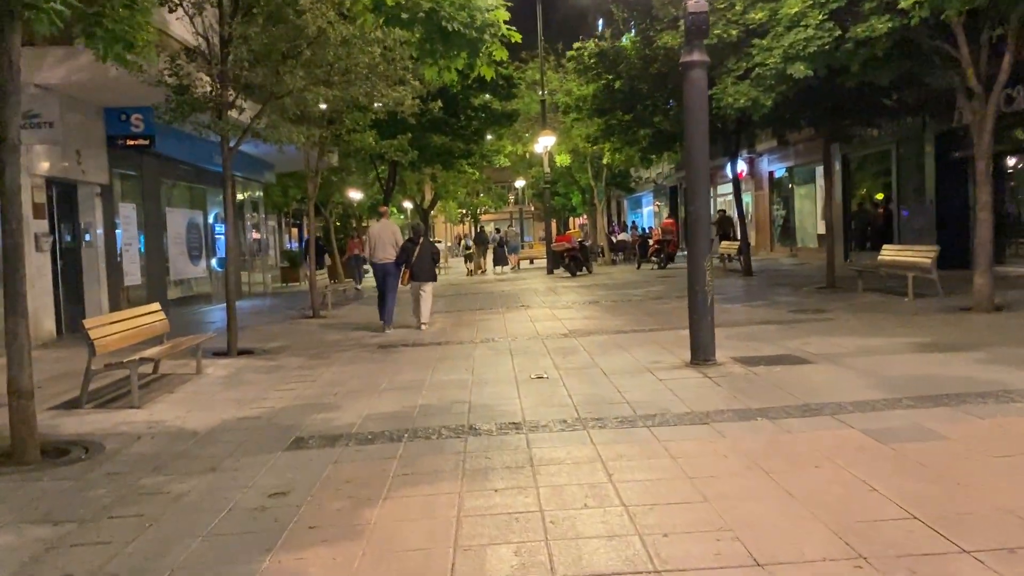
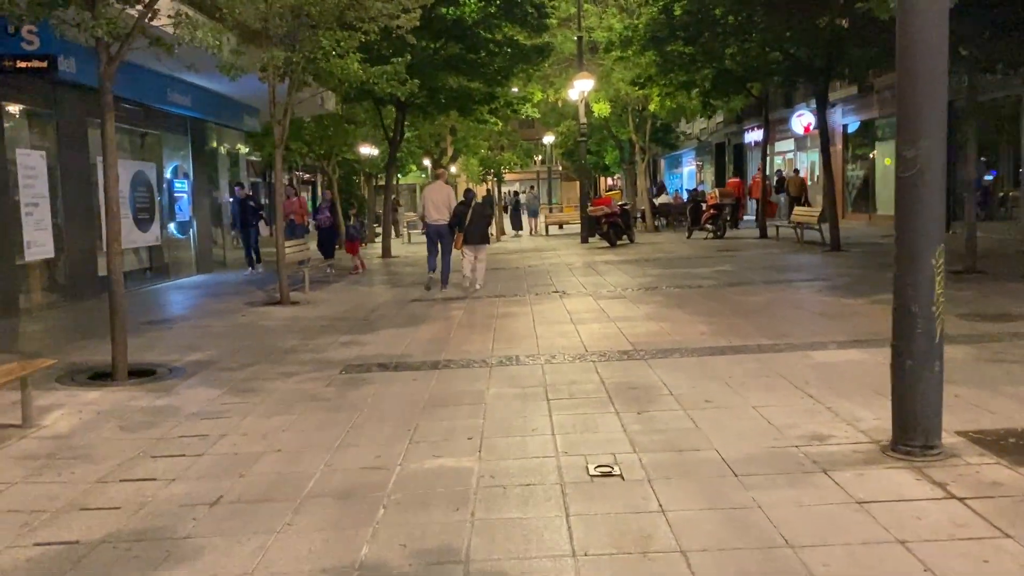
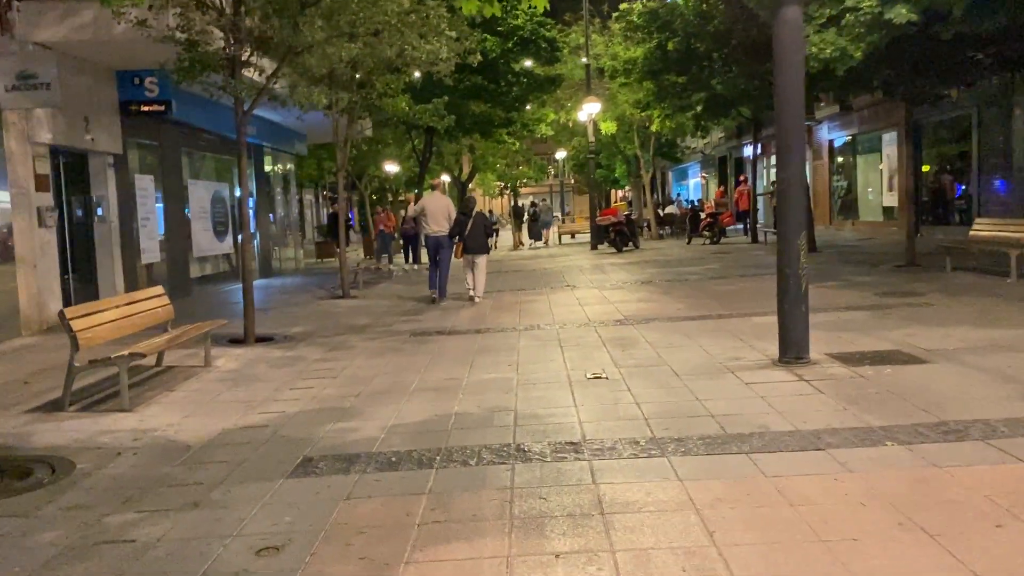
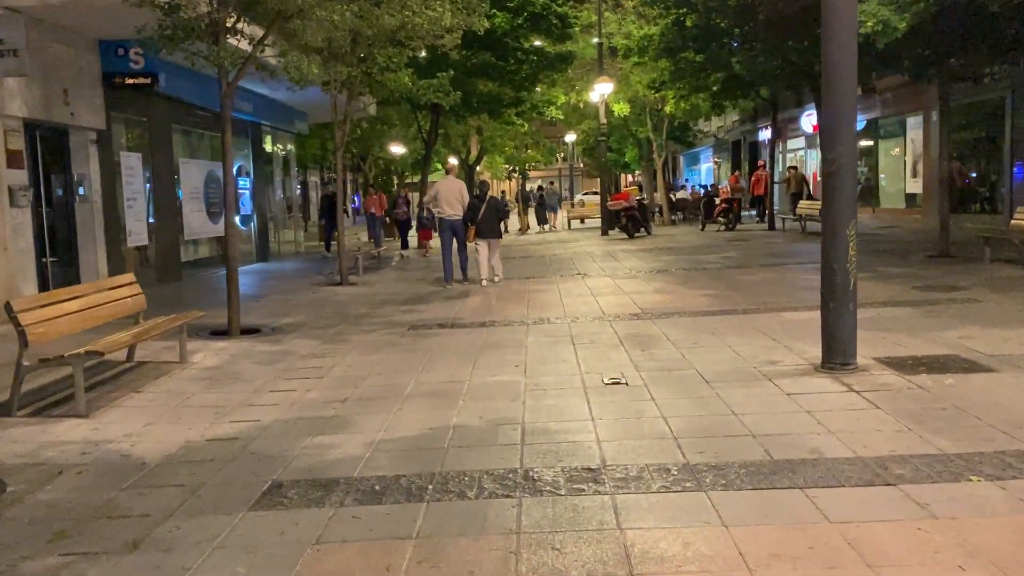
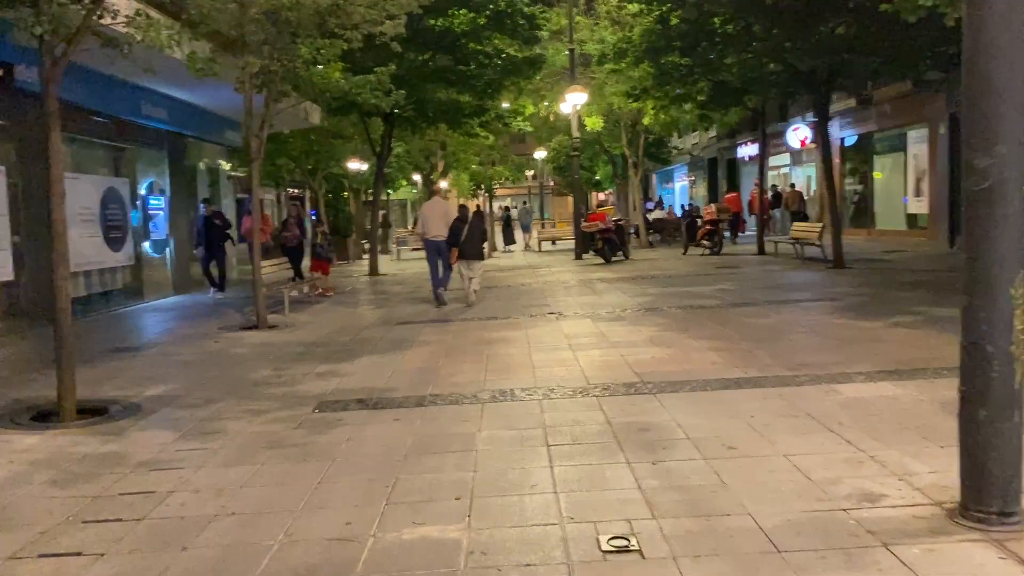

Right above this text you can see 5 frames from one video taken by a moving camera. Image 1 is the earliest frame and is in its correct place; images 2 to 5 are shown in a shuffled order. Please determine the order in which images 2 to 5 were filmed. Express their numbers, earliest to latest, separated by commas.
3, 4, 2, 5
